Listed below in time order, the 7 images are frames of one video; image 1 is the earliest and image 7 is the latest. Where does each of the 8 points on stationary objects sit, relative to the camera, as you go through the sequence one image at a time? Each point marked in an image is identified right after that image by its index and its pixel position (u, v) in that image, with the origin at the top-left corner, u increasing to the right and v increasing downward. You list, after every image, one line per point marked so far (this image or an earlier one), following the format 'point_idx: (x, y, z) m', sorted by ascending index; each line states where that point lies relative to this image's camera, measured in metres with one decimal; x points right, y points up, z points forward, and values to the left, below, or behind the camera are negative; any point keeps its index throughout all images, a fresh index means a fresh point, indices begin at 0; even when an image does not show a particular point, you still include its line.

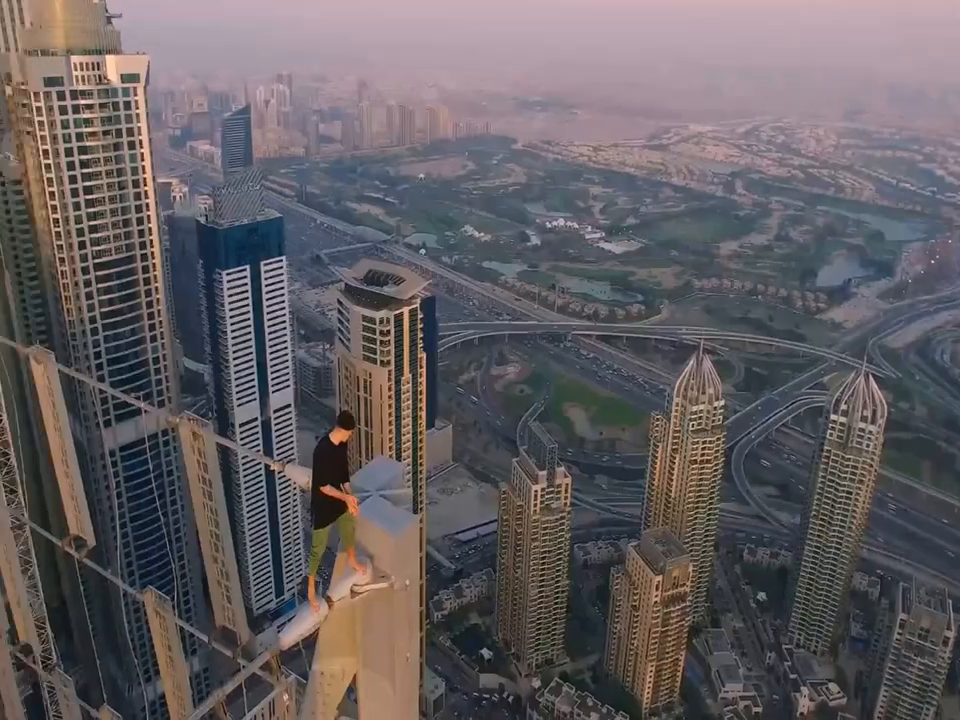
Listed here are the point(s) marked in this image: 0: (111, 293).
0: (-3.2, +0.6, +6.8) m
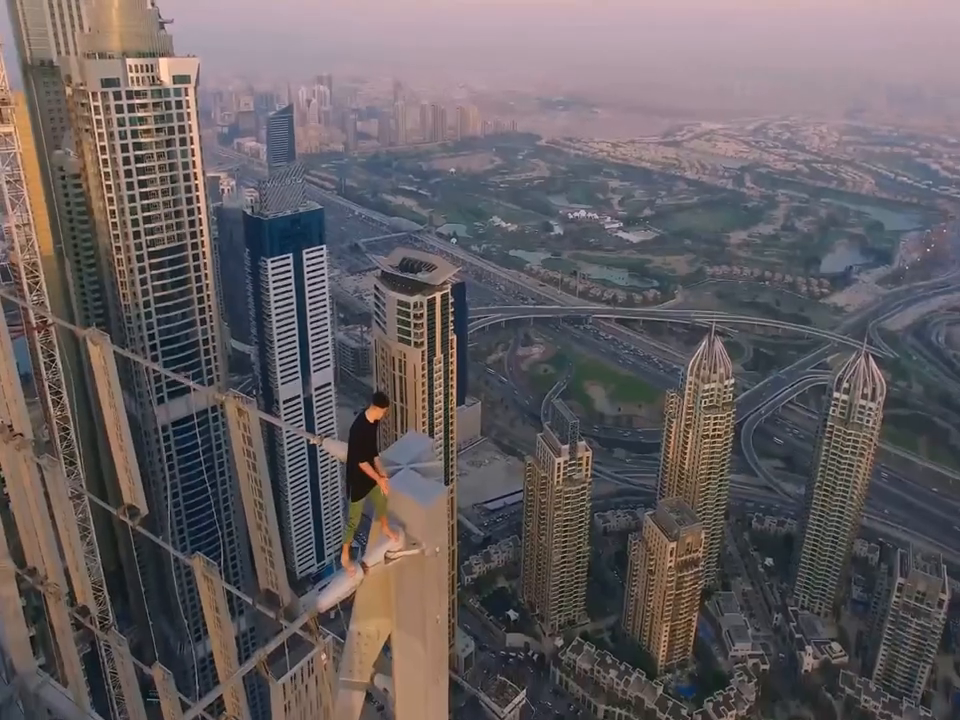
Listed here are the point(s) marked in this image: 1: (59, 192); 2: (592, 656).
0: (-2.9, +0.8, +7.4) m
1: (-3.8, +1.5, +7.3) m
2: (+1.2, -3.2, +8.6) m
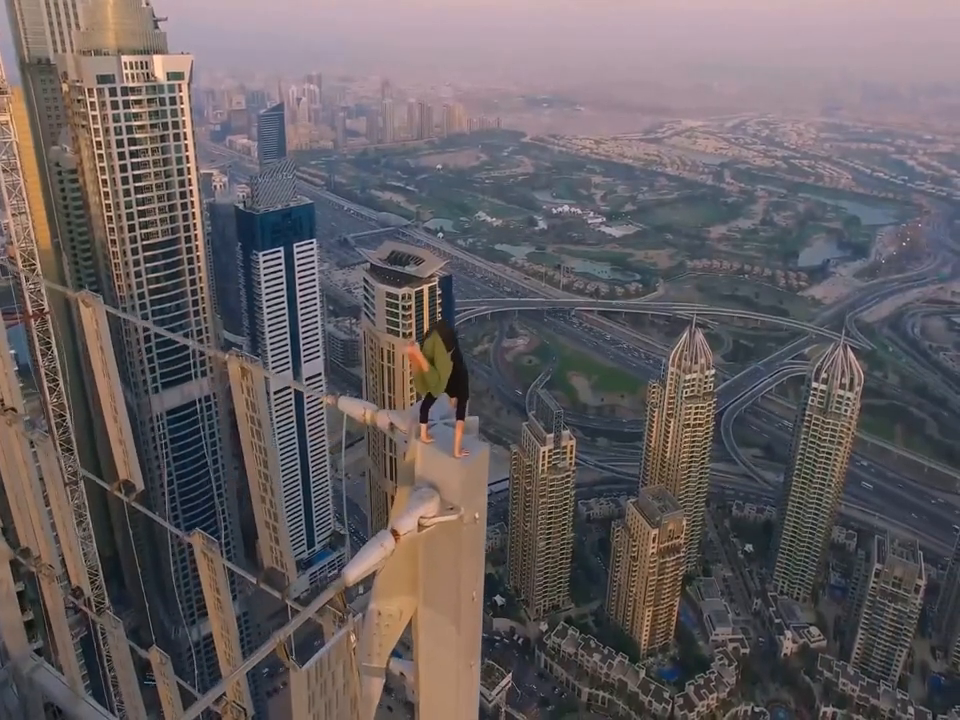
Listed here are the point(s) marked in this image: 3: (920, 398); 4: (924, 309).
0: (-3.0, +0.8, +7.6) m
1: (-3.9, +1.6, +7.5) m
2: (+1.1, -3.1, +8.9) m
3: (+7.8, -0.6, +14.5) m
4: (+10.0, +1.2, +18.3) m
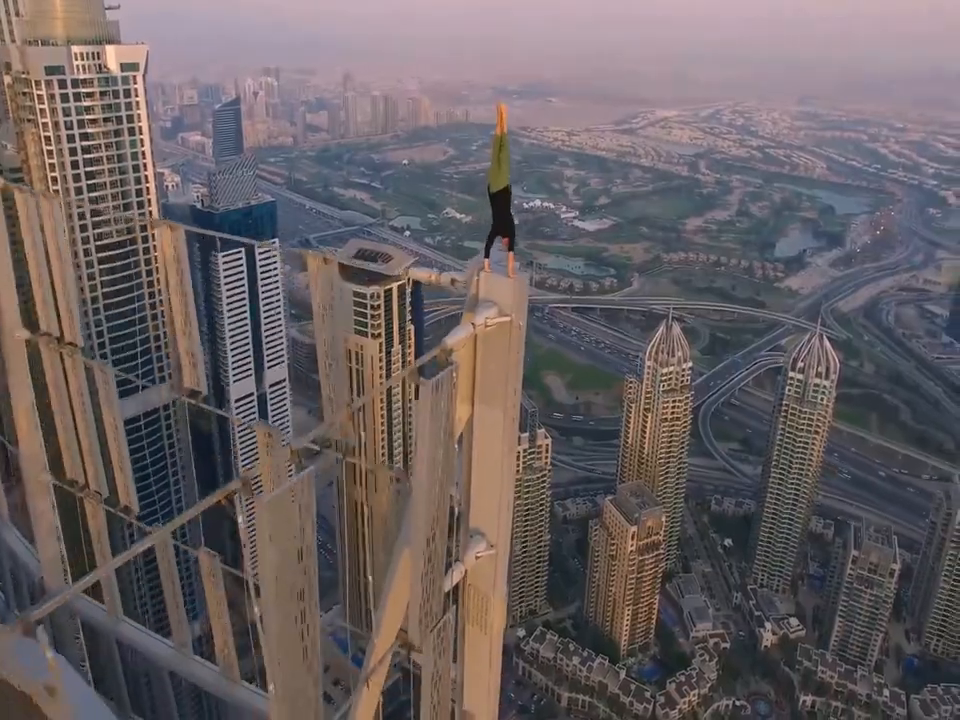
0: (-3.3, +0.8, +7.3) m
1: (-4.2, +1.5, +7.2) m
2: (+0.8, -3.1, +8.7) m
3: (+7.4, -0.5, +14.4) m
4: (+9.4, +1.4, +18.3) m
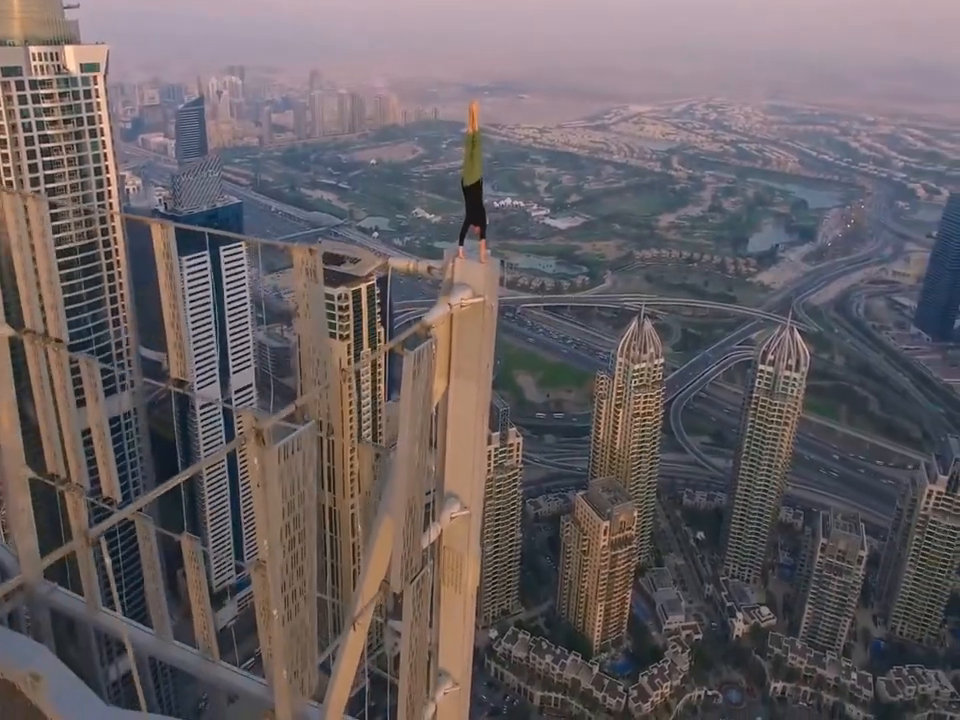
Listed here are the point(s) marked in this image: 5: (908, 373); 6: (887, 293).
0: (-3.6, +0.7, +7.2) m
1: (-4.6, +1.4, +7.1) m
2: (+0.5, -3.1, +8.8) m
3: (+6.9, -0.3, +14.6) m
4: (+8.9, +1.6, +18.5) m
5: (+7.8, -0.2, +14.8) m
6: (+9.2, +1.5, +18.2) m
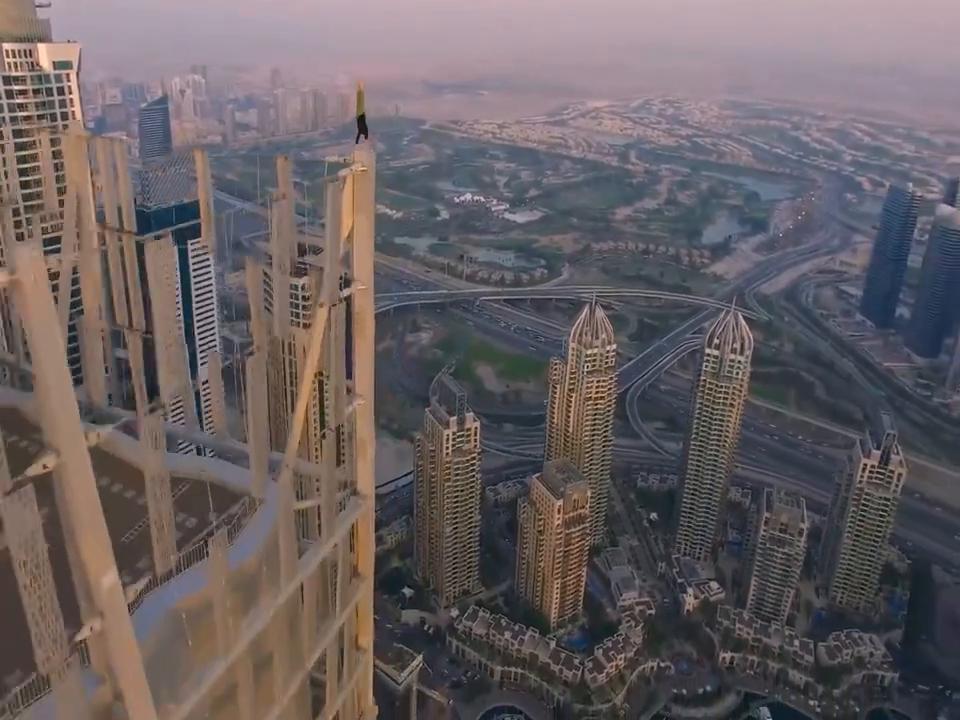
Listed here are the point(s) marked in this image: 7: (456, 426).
0: (-4.1, +0.7, +7.5) m
1: (-5.0, +1.5, +7.3) m
2: (+0.1, -3.0, +9.2) m
3: (+6.3, -0.1, +15.2) m
4: (+8.1, +1.9, +19.1) m
5: (+7.1, 0.0, +15.4) m
6: (+8.4, +1.8, +18.8) m
7: (-0.3, -0.8, +8.9) m
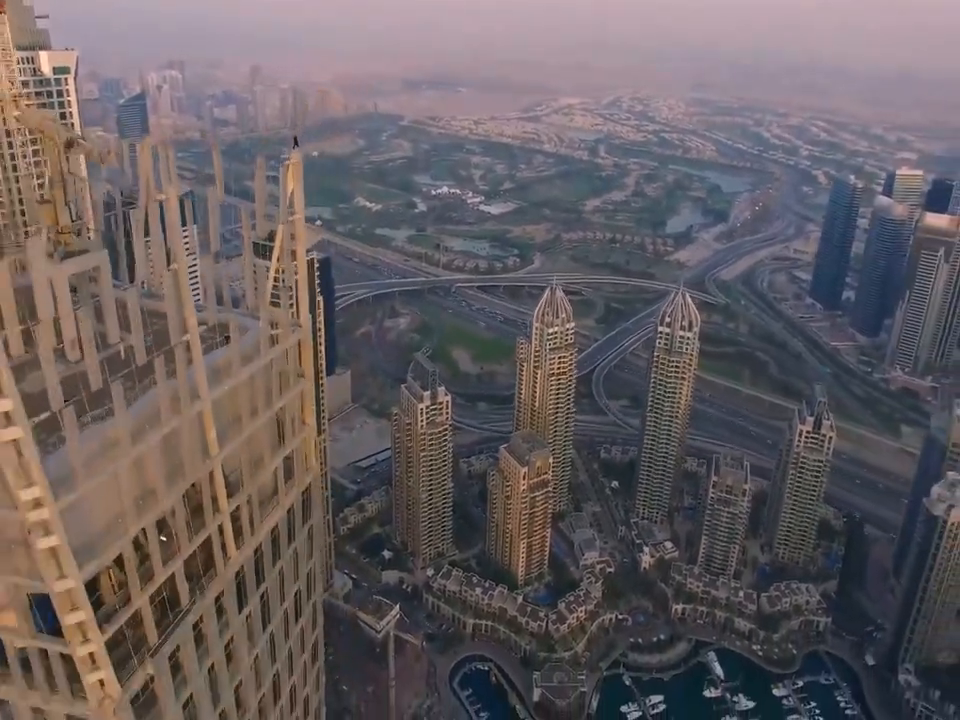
0: (-4.4, +1.0, +8.2) m
1: (-5.3, +1.7, +8.1) m
2: (-0.2, -2.7, +10.0) m
3: (+5.9, +0.3, +16.1) m
4: (+7.6, +2.3, +20.0) m
5: (+6.7, +0.4, +16.3) m
6: (+7.9, +2.2, +19.8) m
7: (-0.6, -0.5, +9.7) m
